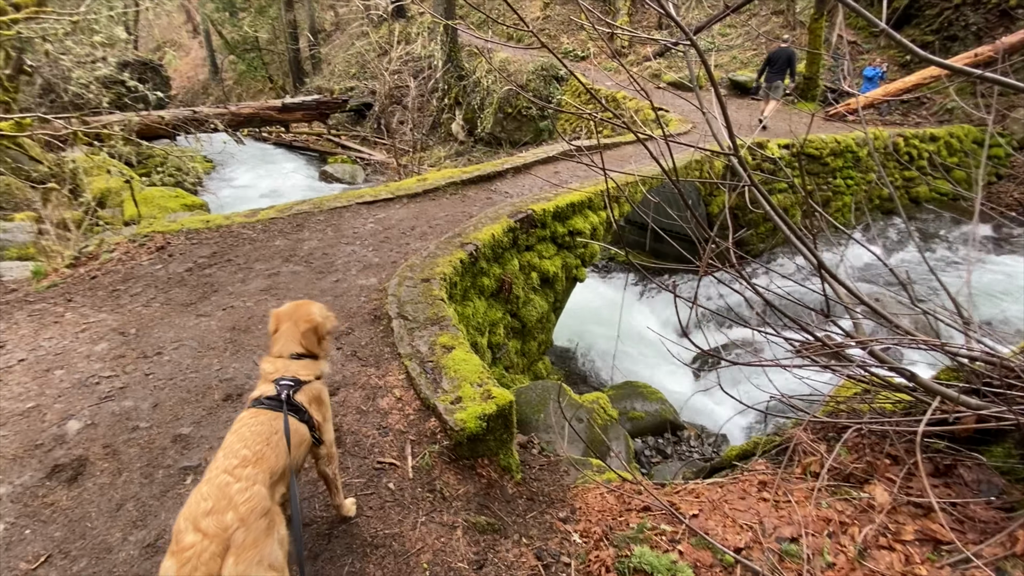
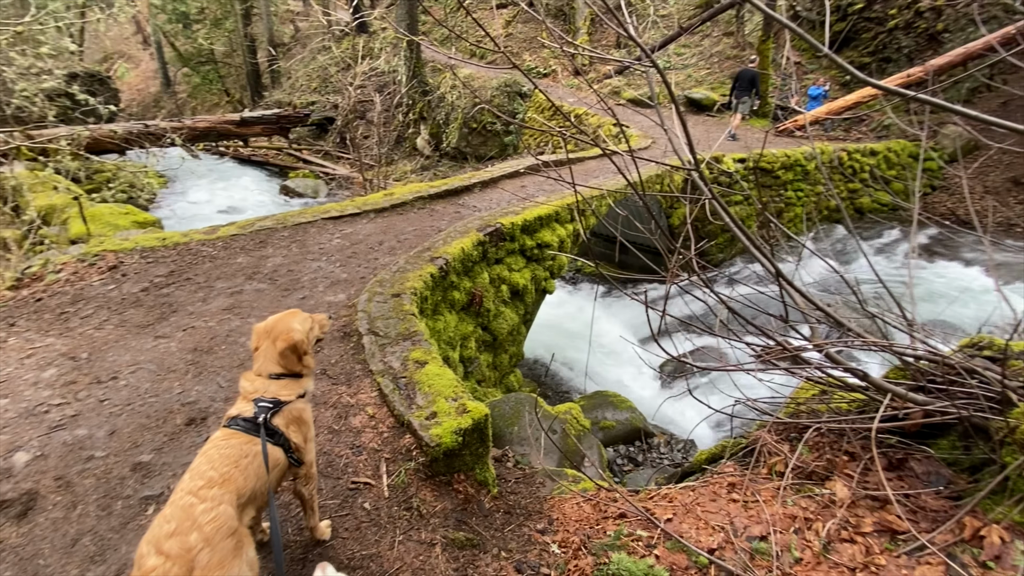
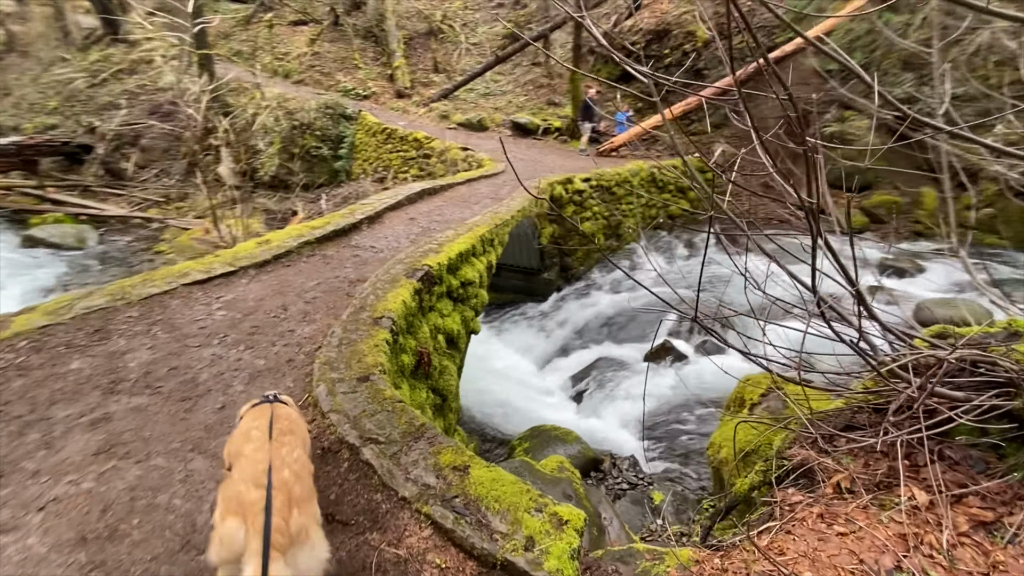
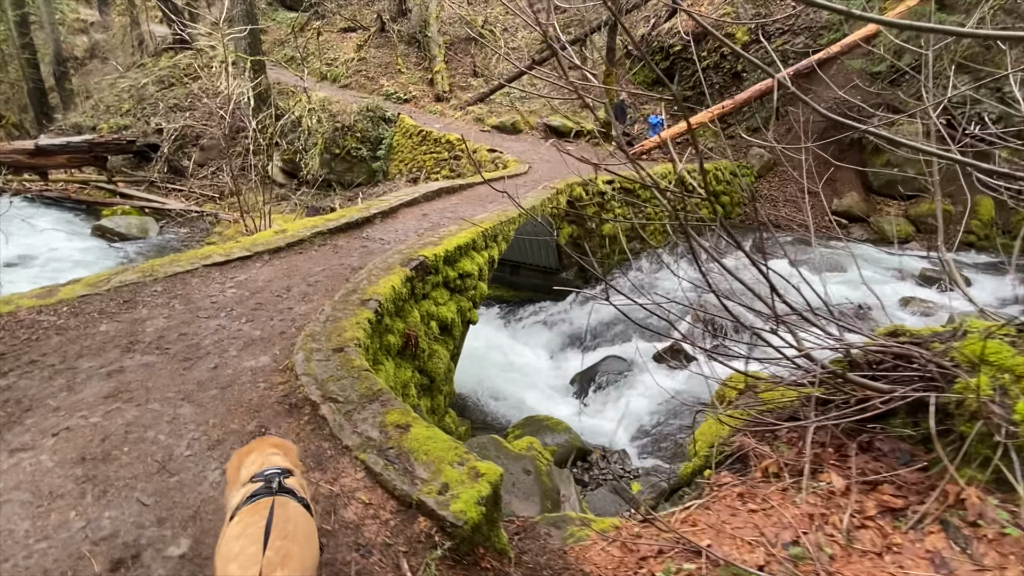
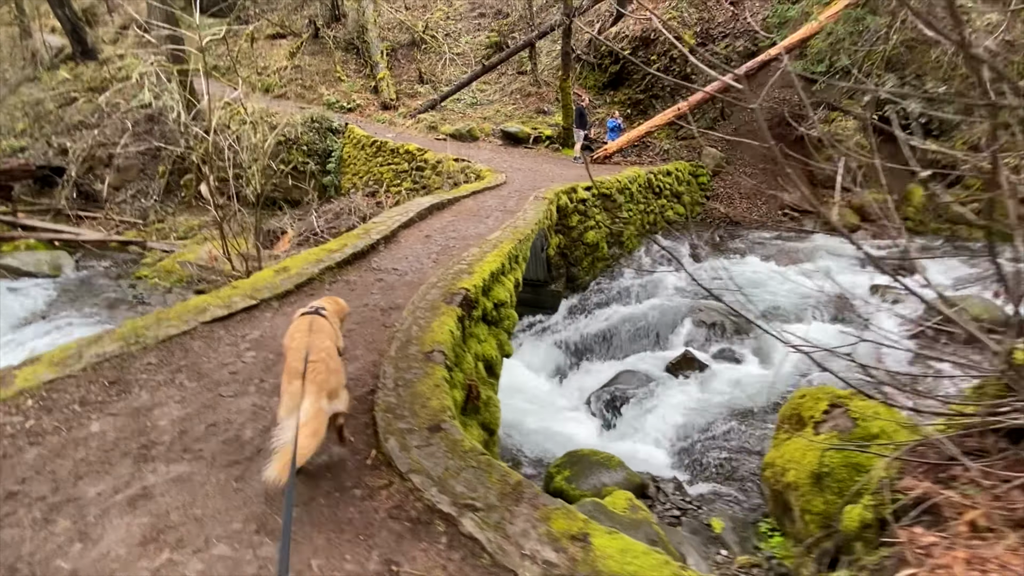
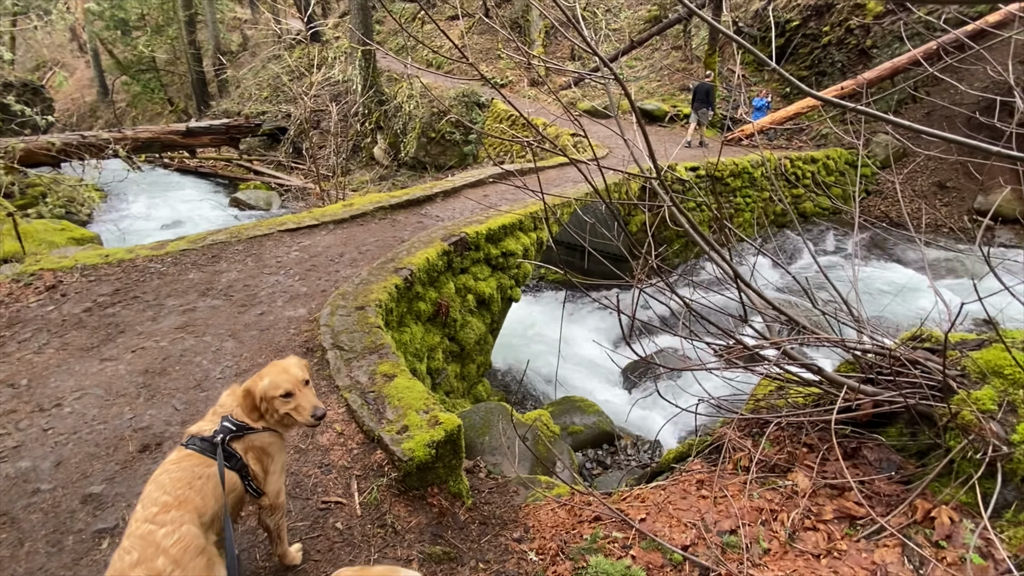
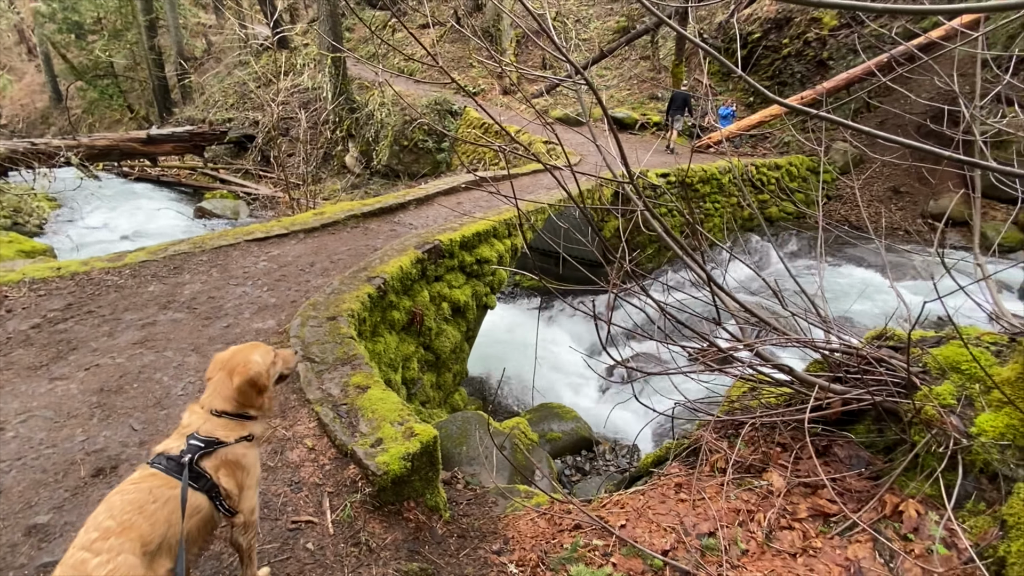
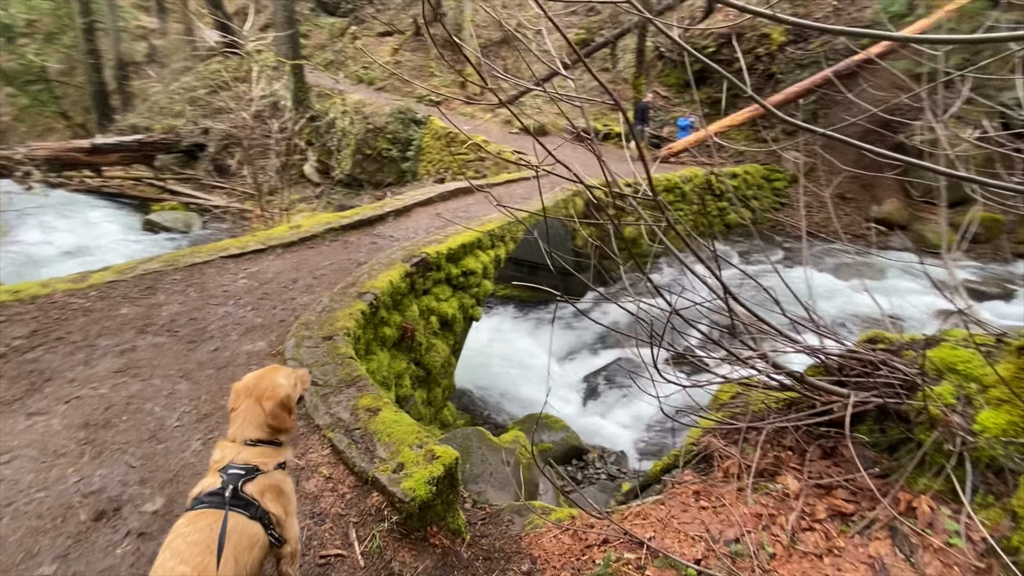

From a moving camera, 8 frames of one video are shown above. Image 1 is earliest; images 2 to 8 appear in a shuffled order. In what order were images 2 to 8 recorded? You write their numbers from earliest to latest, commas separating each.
2, 6, 7, 8, 4, 3, 5
